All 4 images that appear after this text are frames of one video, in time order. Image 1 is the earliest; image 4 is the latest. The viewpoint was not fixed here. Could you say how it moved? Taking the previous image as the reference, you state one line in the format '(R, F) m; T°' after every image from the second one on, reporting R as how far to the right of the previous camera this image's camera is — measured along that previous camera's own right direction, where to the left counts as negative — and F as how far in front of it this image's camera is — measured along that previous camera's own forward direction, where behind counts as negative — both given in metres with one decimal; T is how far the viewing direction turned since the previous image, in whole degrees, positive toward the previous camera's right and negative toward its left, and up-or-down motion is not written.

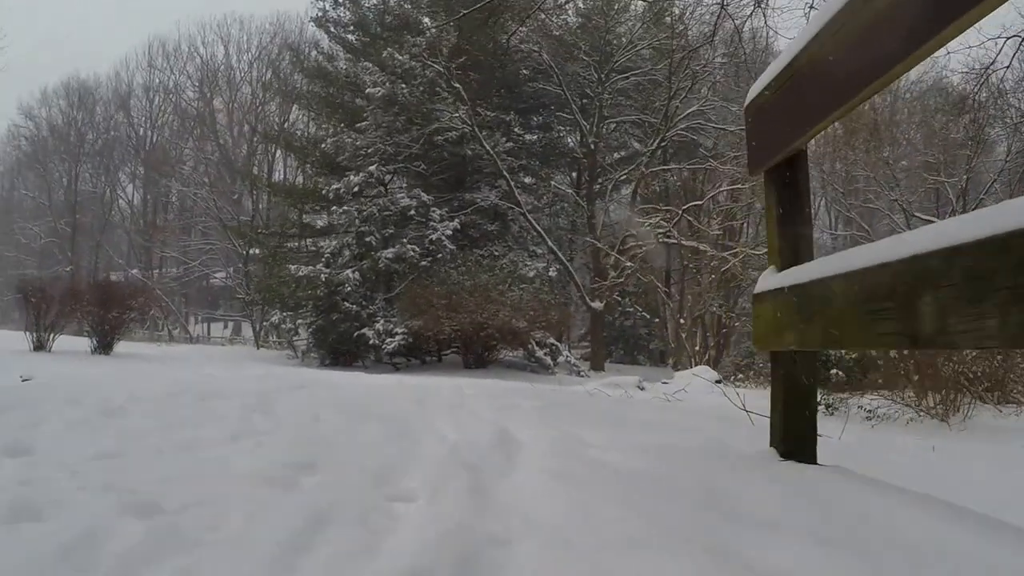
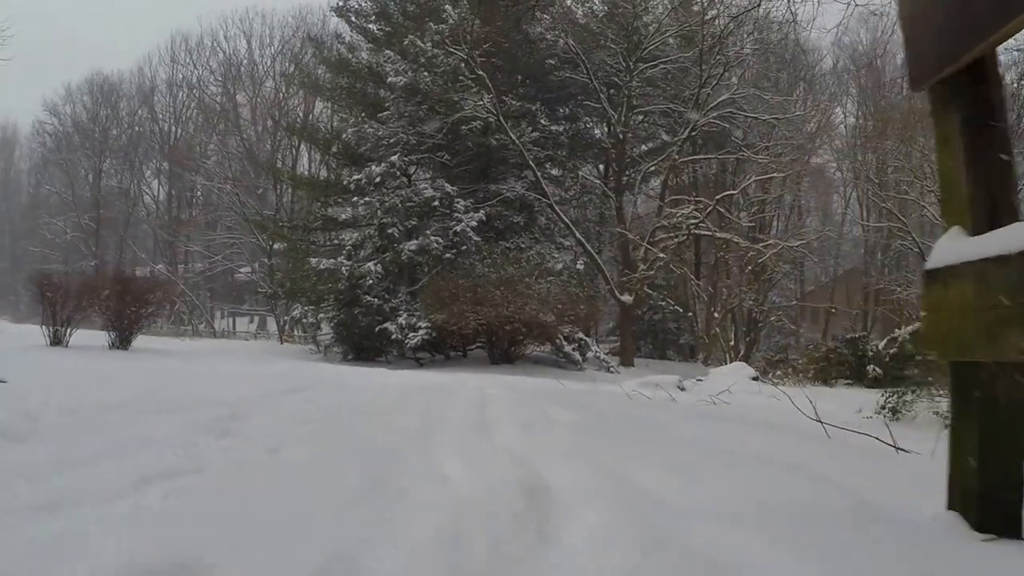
(0.0, +0.4) m; -2°
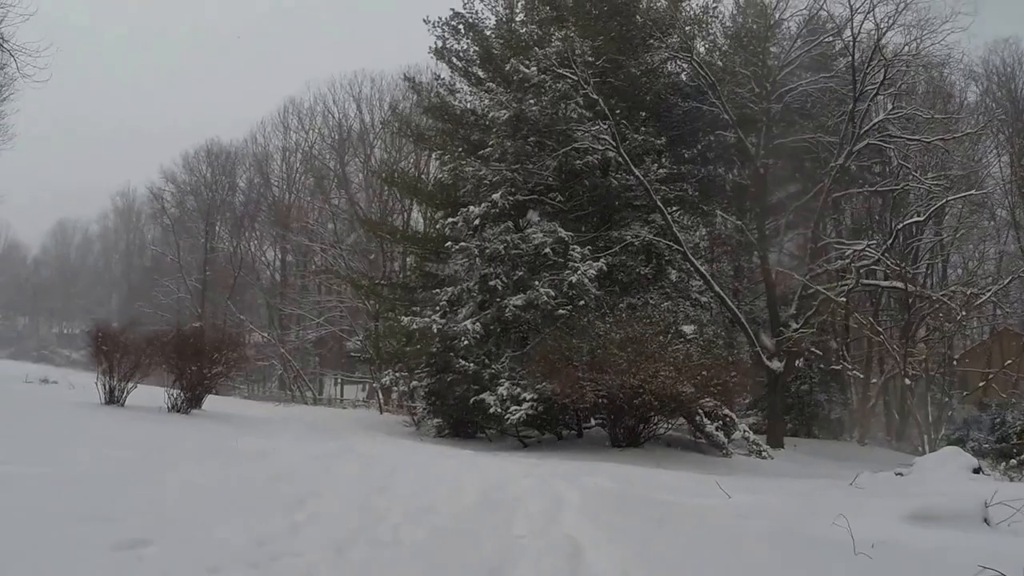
(-0.1, +1.8) m; -10°
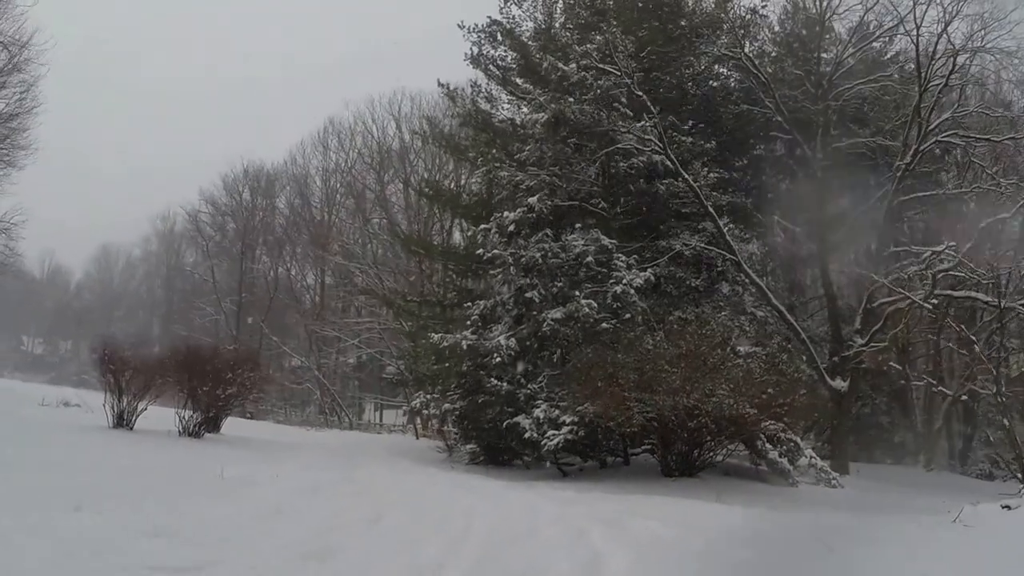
(+0.1, +0.7) m; -4°
